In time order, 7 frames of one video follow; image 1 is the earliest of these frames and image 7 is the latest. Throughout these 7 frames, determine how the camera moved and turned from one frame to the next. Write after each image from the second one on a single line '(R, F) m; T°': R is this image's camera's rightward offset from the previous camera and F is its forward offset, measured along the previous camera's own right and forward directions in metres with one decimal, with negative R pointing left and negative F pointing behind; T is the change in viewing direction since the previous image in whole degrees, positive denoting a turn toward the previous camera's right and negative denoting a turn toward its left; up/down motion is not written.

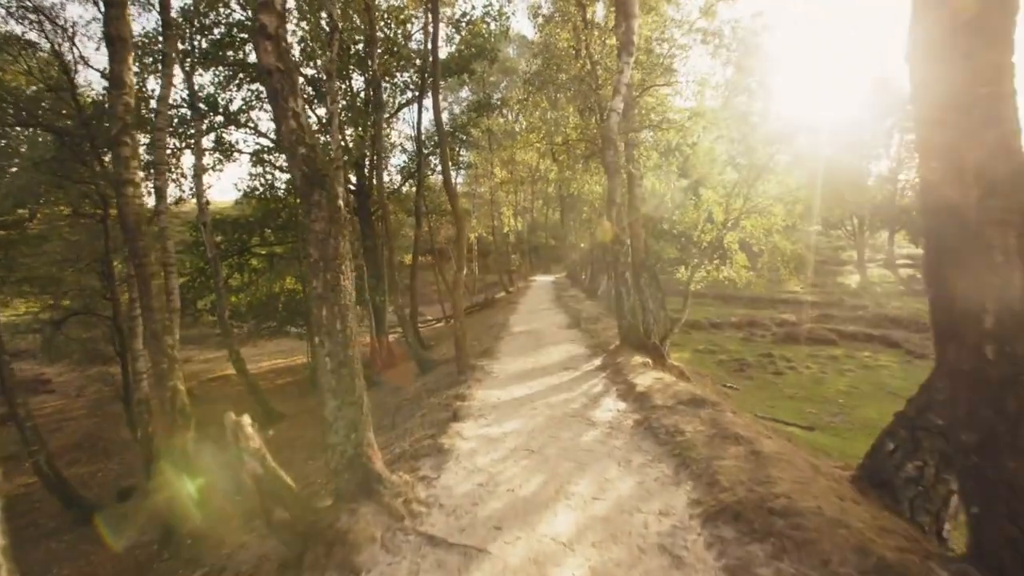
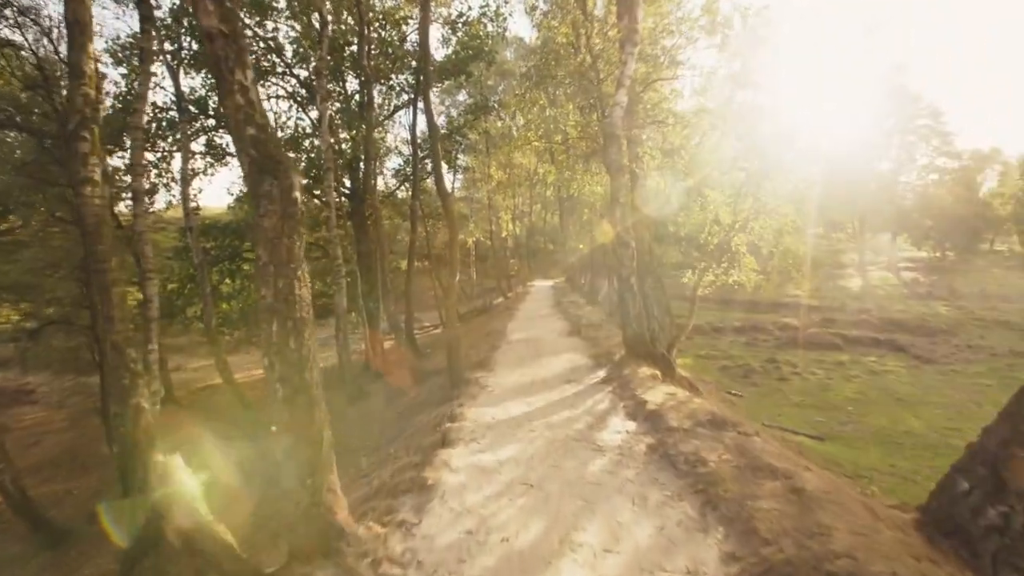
(0.0, +0.8) m; 0°
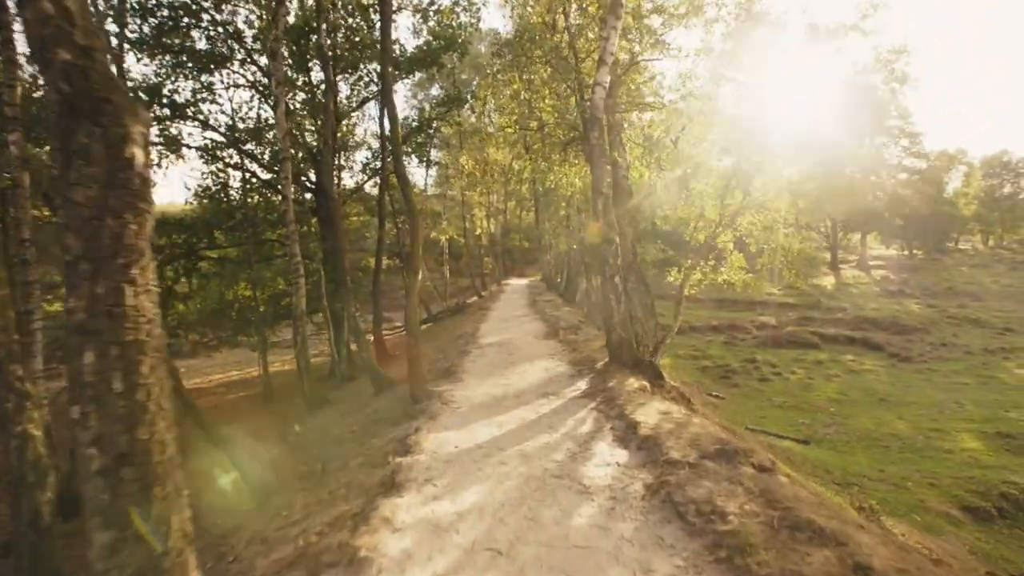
(+0.1, +1.2) m; +2°
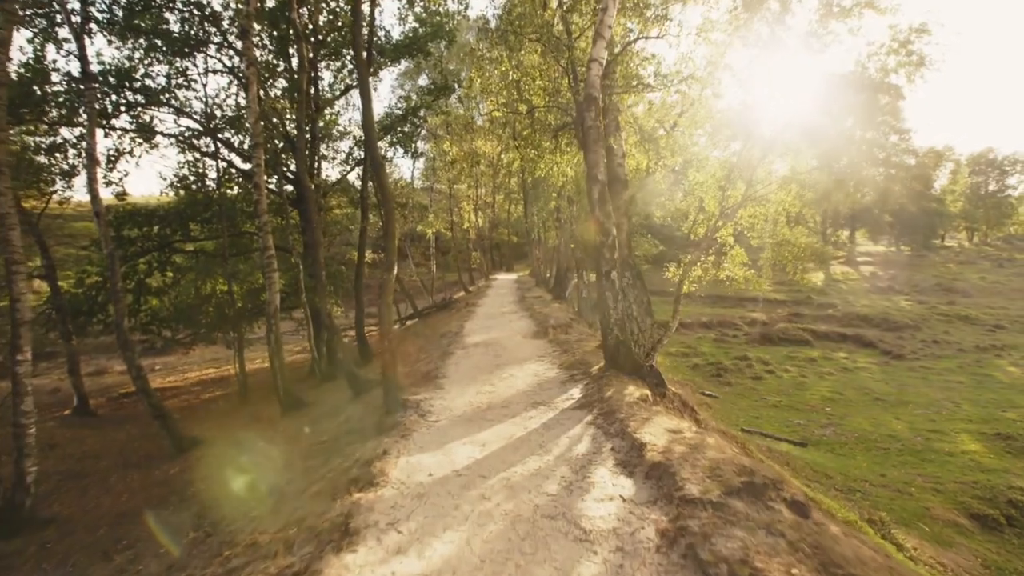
(0.0, +0.9) m; +1°
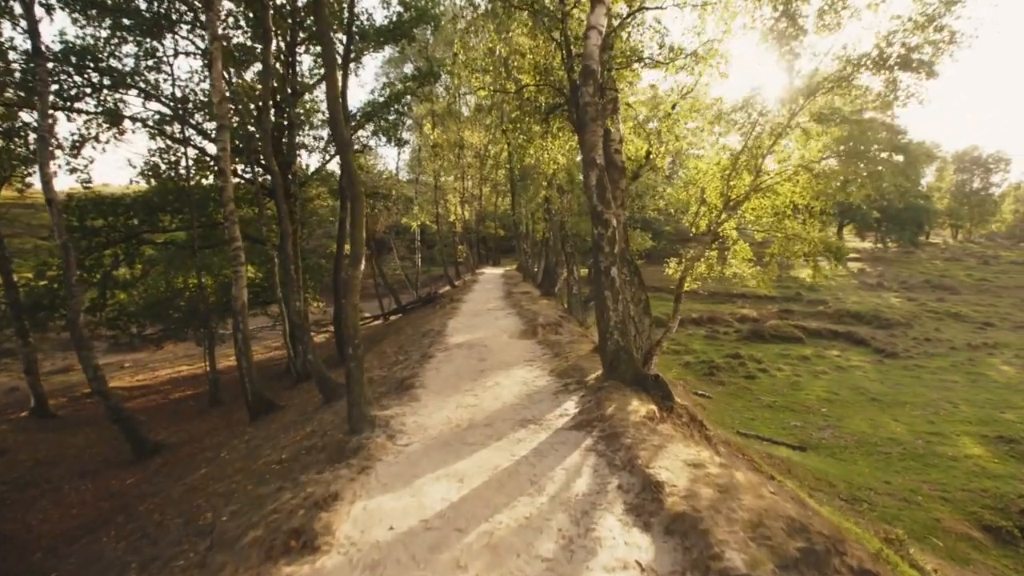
(0.0, +1.1) m; +1°
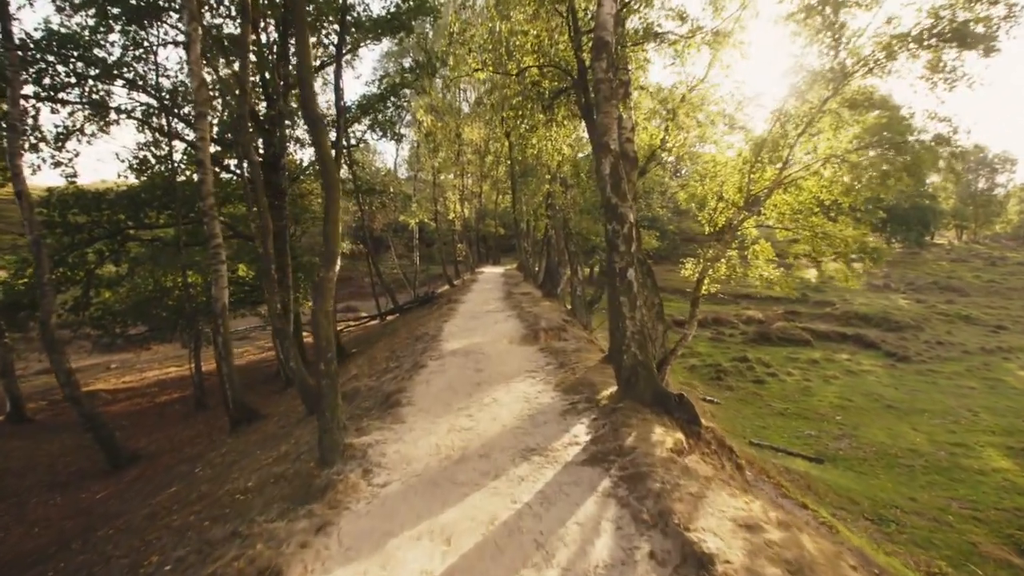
(0.0, +1.1) m; 0°
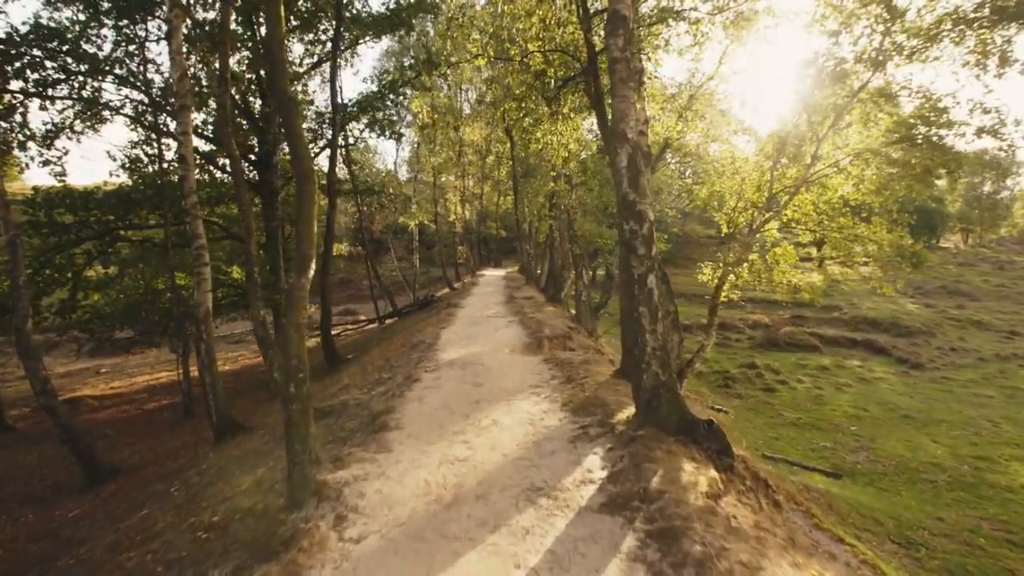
(0.0, +0.9) m; 0°
